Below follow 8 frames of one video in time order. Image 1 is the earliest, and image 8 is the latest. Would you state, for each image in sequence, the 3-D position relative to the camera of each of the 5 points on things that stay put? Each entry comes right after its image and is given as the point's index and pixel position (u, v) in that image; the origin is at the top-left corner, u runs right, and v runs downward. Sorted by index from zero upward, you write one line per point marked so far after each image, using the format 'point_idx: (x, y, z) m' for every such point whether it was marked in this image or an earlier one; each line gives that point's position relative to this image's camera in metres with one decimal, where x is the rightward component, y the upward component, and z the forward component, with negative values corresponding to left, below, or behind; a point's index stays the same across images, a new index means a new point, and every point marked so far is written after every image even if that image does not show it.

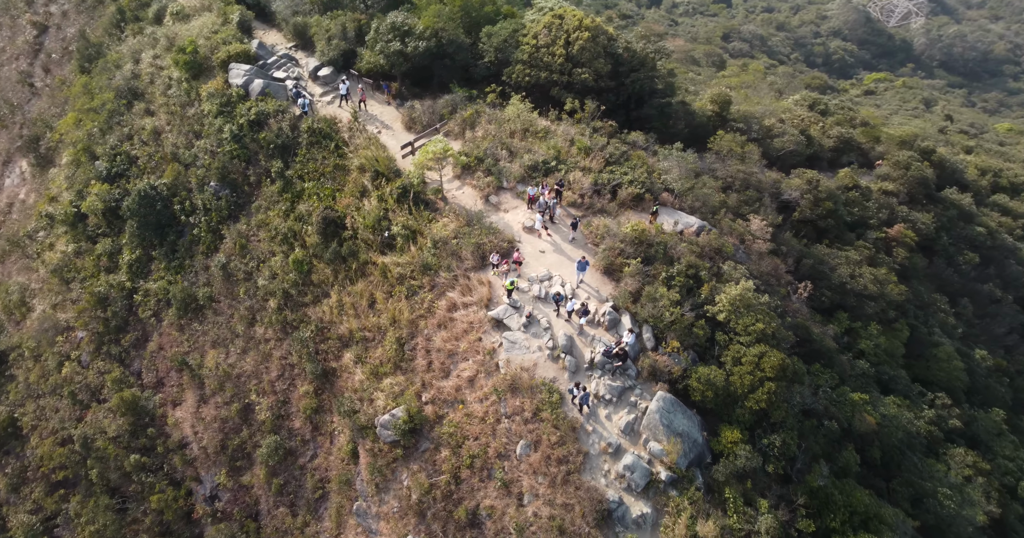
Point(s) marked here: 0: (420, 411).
0: (-2.6, -4.1, +14.7) m
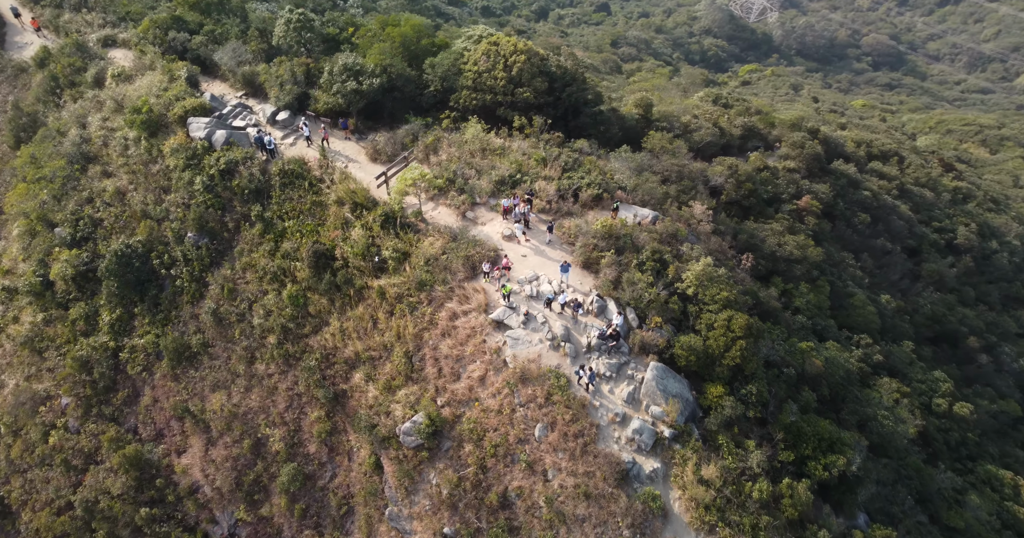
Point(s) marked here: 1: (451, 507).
0: (-2.3, -4.5, +16.0) m
1: (-1.9, -7.1, +15.3) m
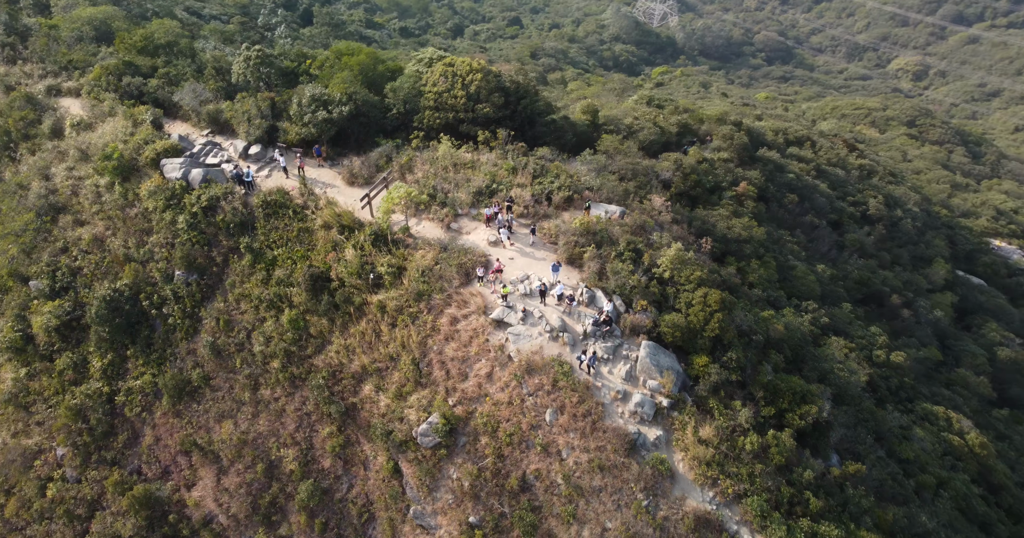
0: (-2.0, -4.8, +17.0) m
1: (-1.3, -7.2, +16.3) m
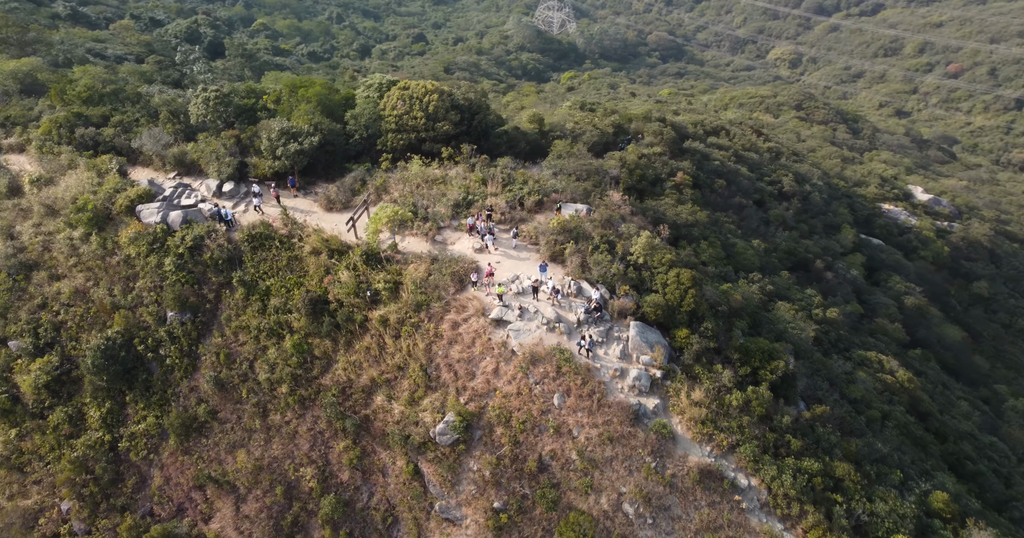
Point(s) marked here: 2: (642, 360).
0: (-1.6, -5.0, +18.2) m
1: (-0.6, -7.4, +17.5) m
2: (+4.8, -3.3, +18.9) m
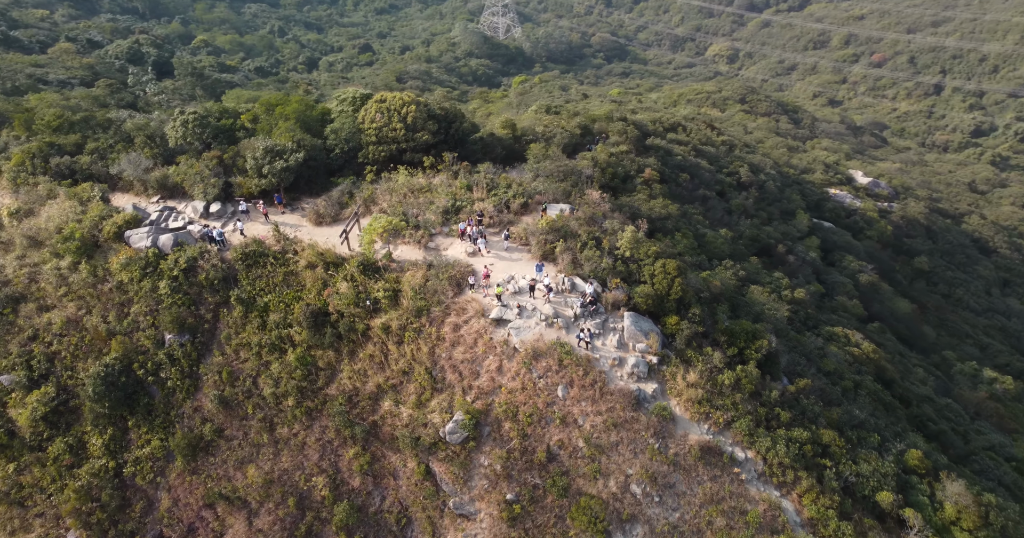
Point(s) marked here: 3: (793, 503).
0: (-1.4, -5.1, +18.9) m
1: (-0.2, -7.4, +18.2) m
2: (+4.9, -3.0, +19.8) m
3: (+9.6, -8.0, +17.6) m
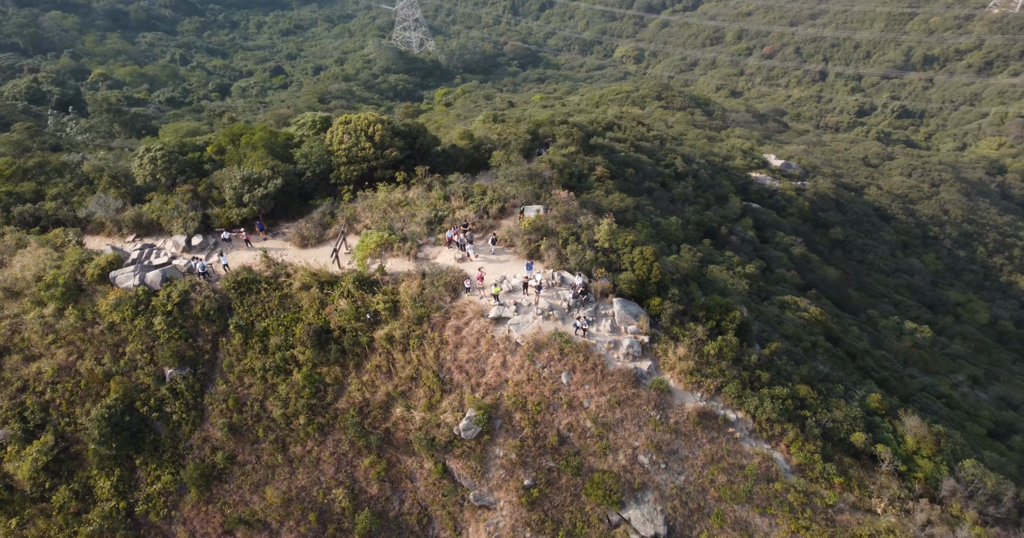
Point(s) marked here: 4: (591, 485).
0: (-1.1, -5.2, +19.9) m
1: (+0.4, -7.3, +19.3) m
2: (+4.8, -2.5, +21.4) m
3: (+10.3, -7.0, +19.5) m
4: (+2.9, -8.0, +19.0) m
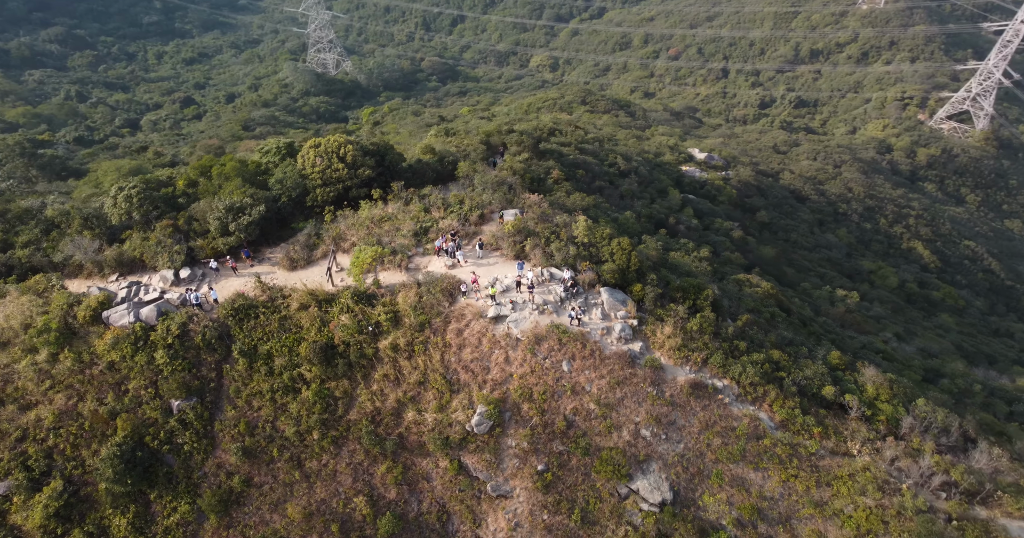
0: (-0.8, -5.3, +21.0) m
1: (+1.0, -7.3, +20.6) m
2: (+4.7, -2.1, +23.0) m
3: (+10.7, -6.0, +21.5) m
4: (+3.5, -7.6, +20.4) m
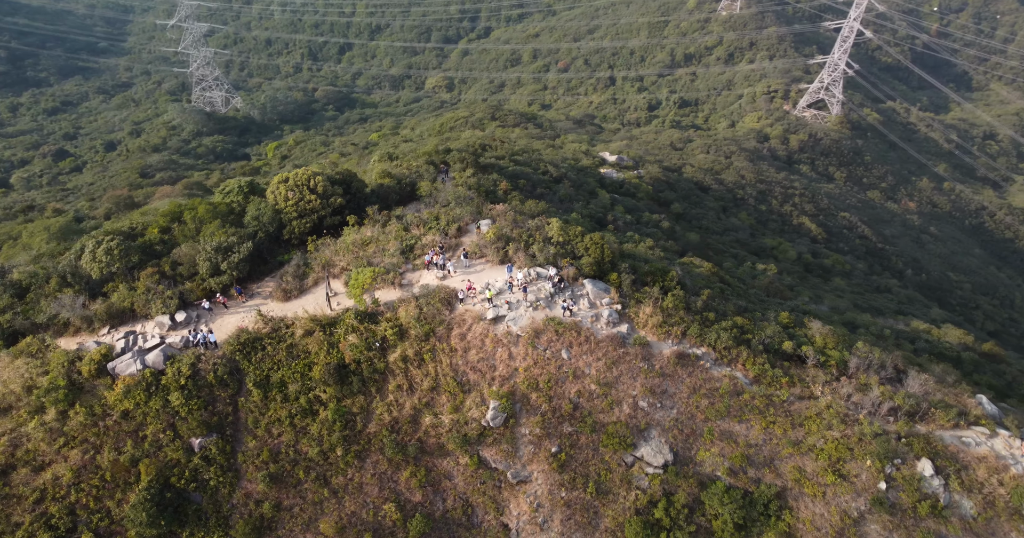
0: (-0.4, -5.5, +22.8) m
1: (+1.6, -7.2, +22.5) m
2: (+4.4, -1.7, +25.5) m
3: (+10.9, -4.8, +24.5) m
4: (+4.2, -7.3, +22.6) m
